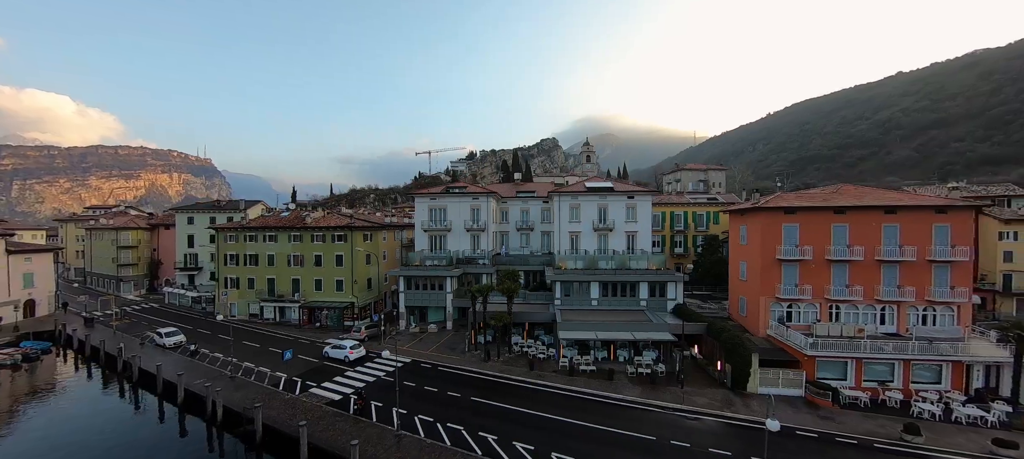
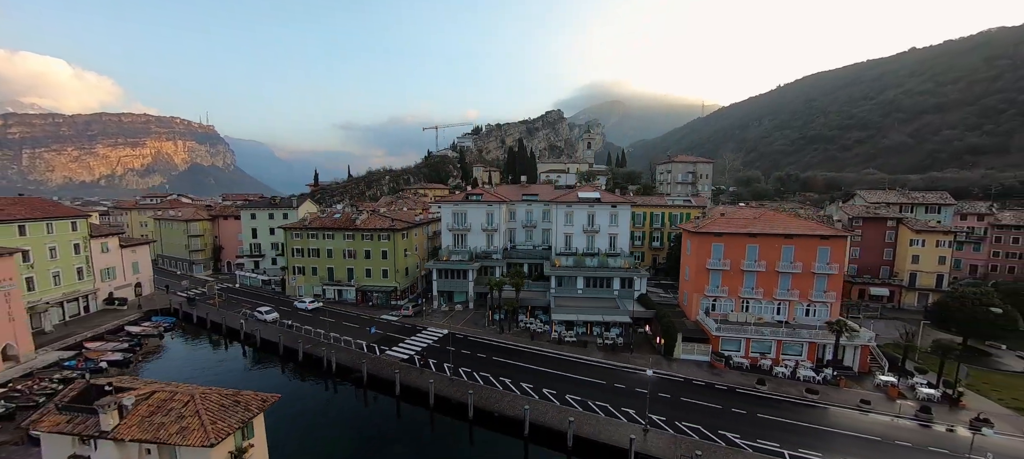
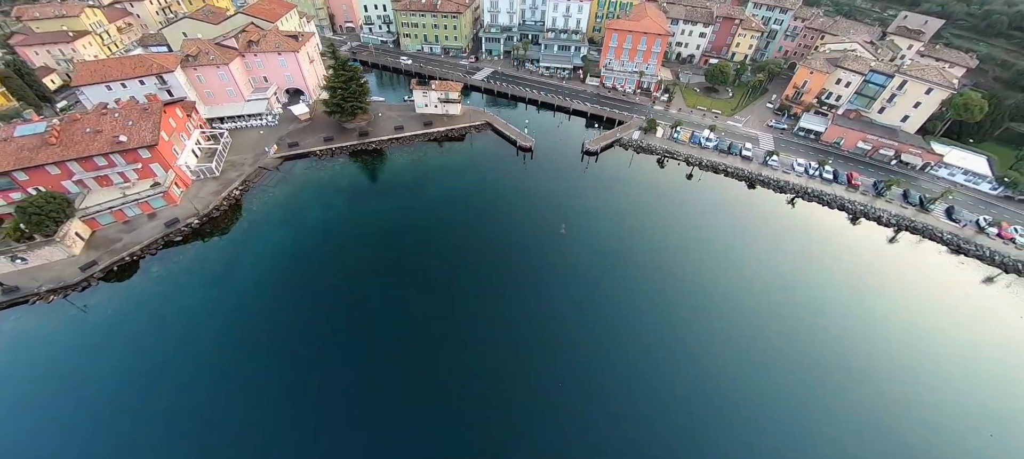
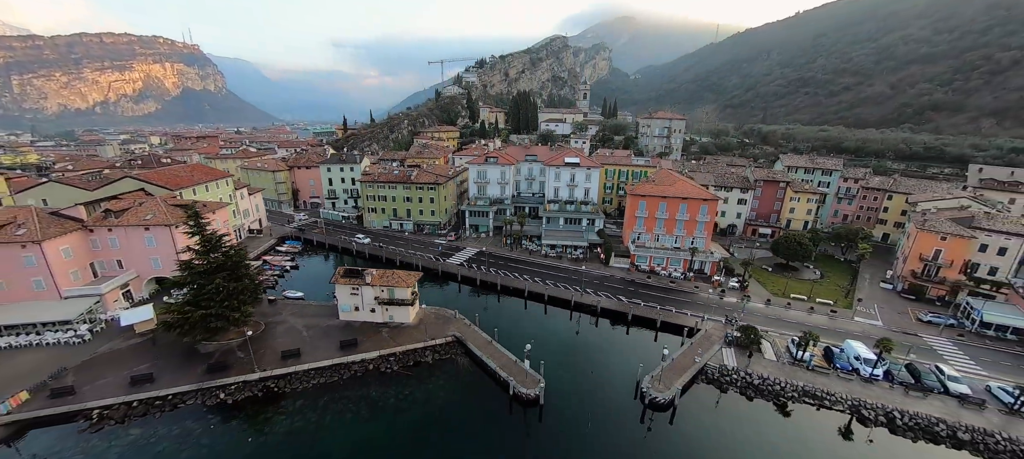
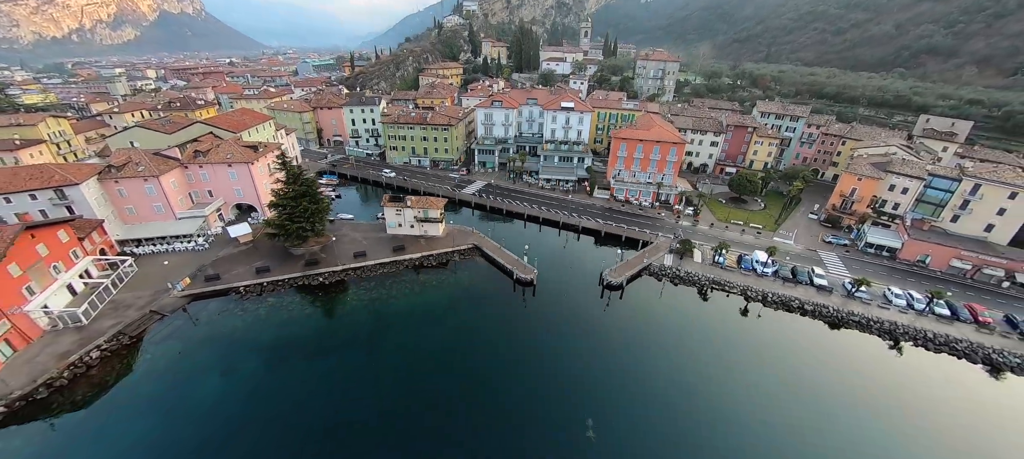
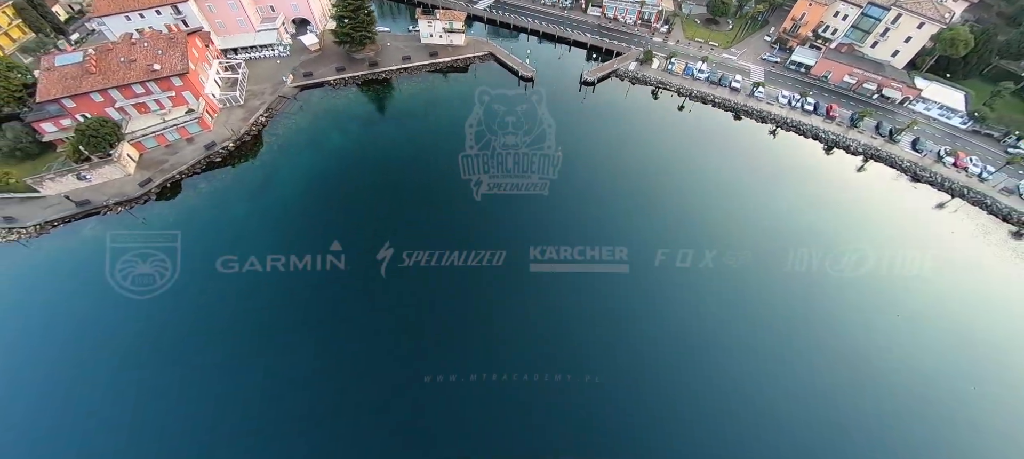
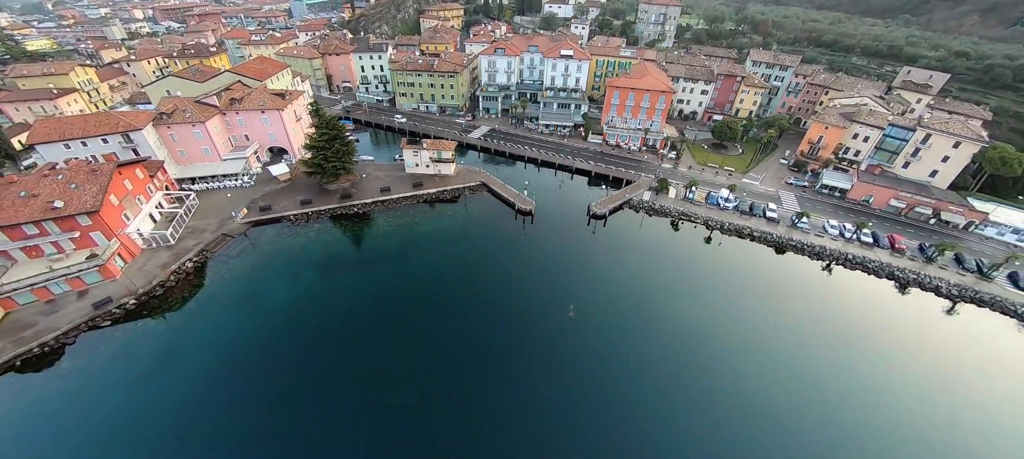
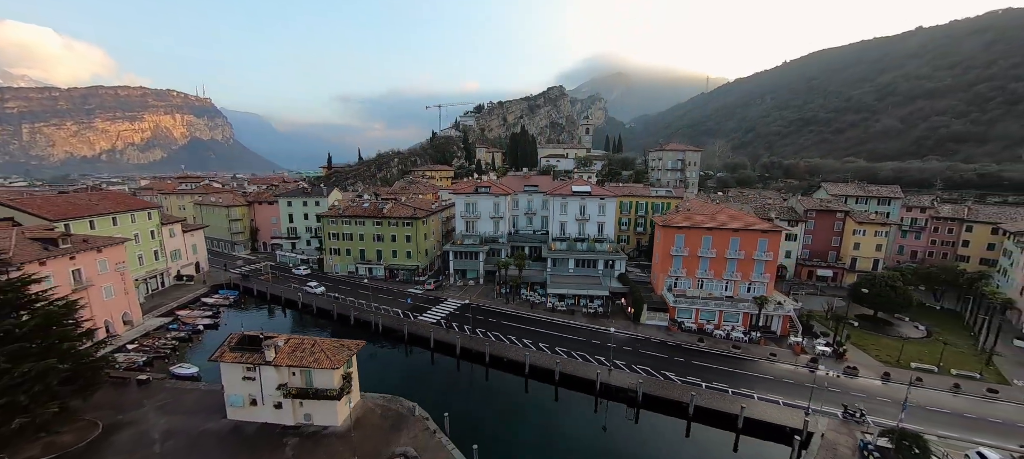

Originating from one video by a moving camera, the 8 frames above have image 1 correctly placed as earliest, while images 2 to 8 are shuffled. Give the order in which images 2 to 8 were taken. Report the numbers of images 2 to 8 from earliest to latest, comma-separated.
2, 8, 4, 5, 7, 3, 6
